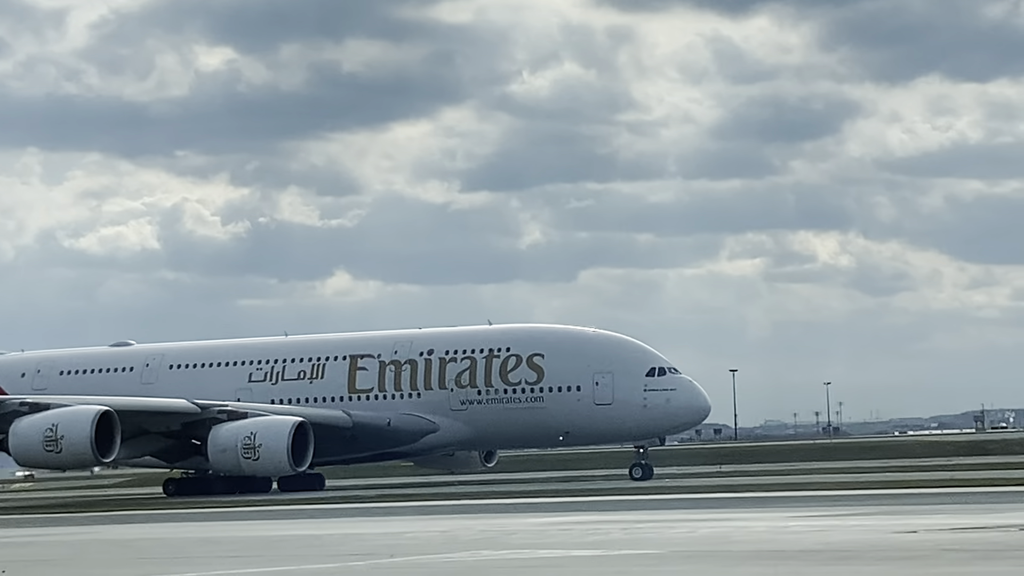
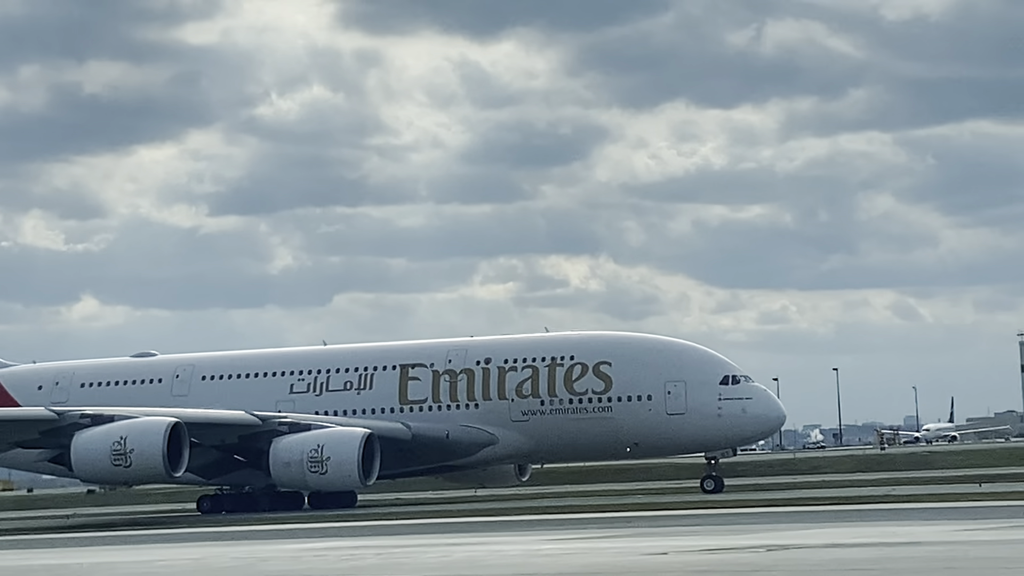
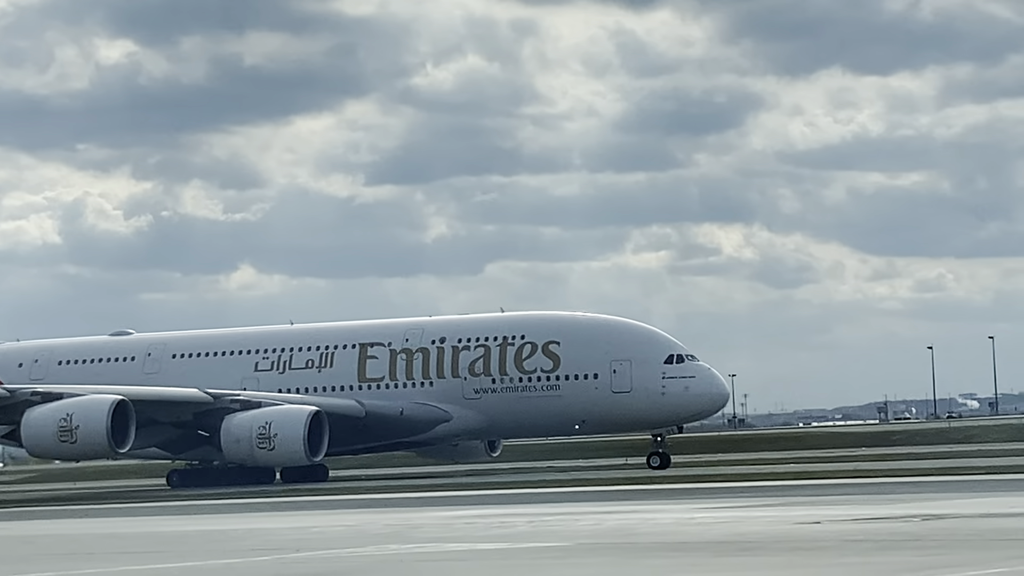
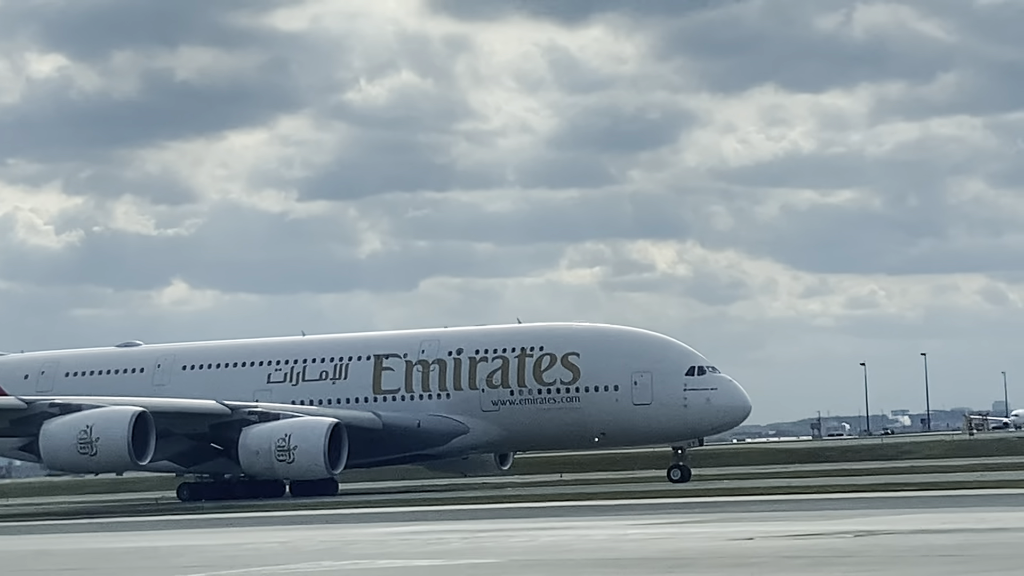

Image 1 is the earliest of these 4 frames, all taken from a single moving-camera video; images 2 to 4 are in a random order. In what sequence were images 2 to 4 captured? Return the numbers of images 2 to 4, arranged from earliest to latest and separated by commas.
3, 4, 2
